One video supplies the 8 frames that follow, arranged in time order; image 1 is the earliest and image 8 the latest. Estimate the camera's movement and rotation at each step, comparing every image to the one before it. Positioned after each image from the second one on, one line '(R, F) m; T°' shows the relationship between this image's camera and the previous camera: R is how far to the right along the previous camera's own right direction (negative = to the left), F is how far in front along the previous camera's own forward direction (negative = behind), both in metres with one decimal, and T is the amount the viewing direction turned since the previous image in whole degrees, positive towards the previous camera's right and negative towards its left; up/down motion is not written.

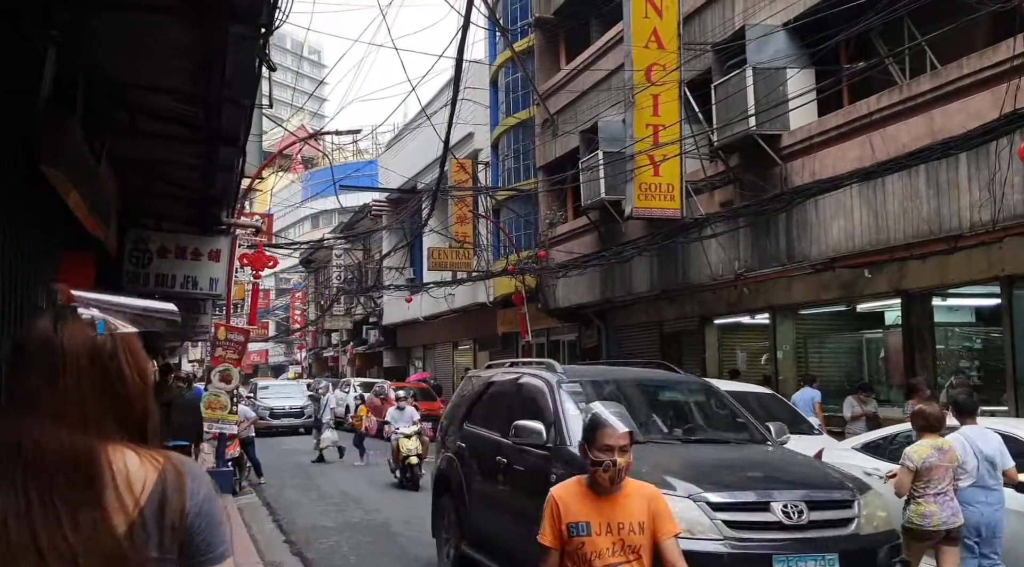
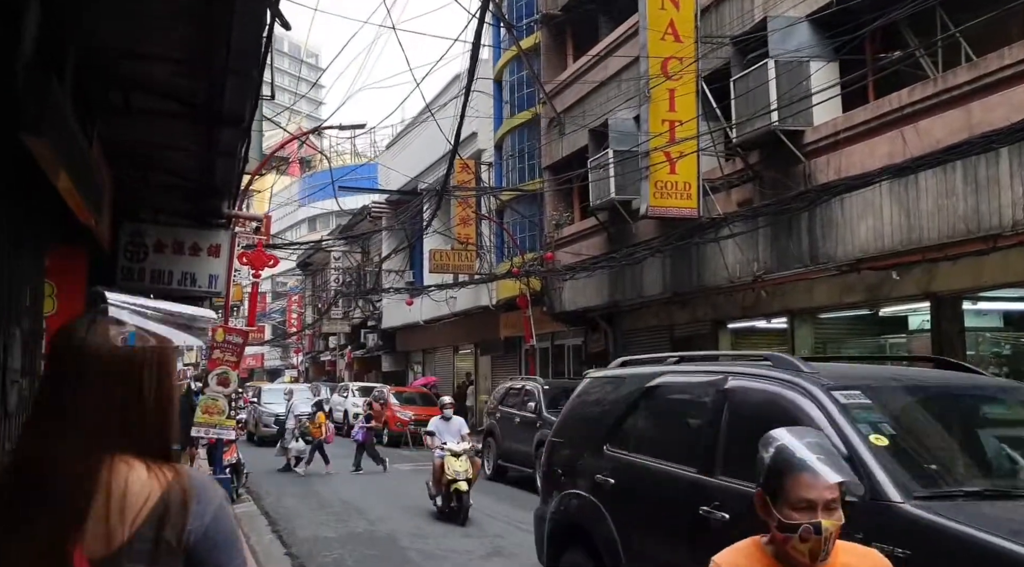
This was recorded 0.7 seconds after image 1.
(-0.2, +0.5) m; 0°
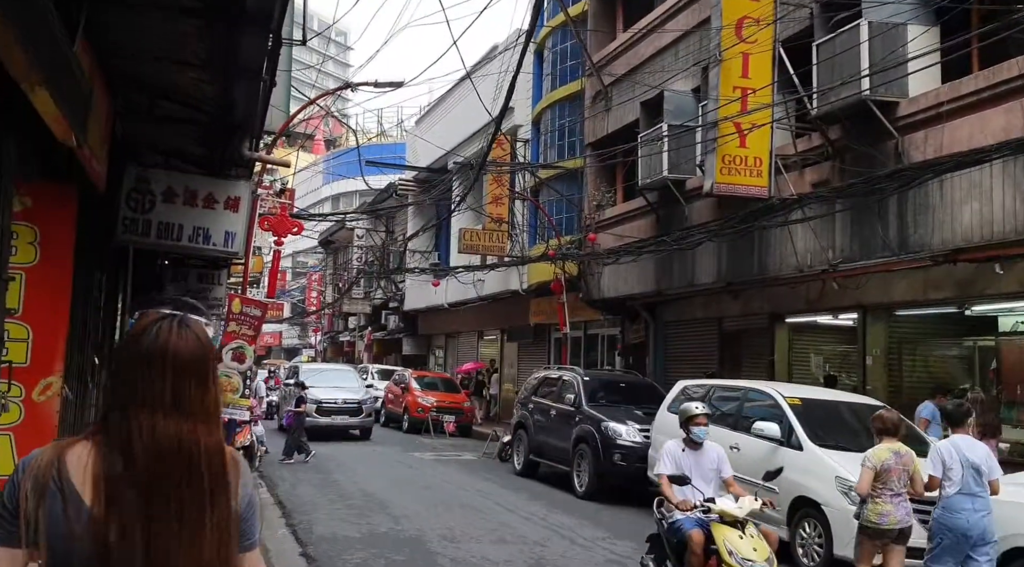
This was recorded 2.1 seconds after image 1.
(-0.4, +1.2) m; -1°
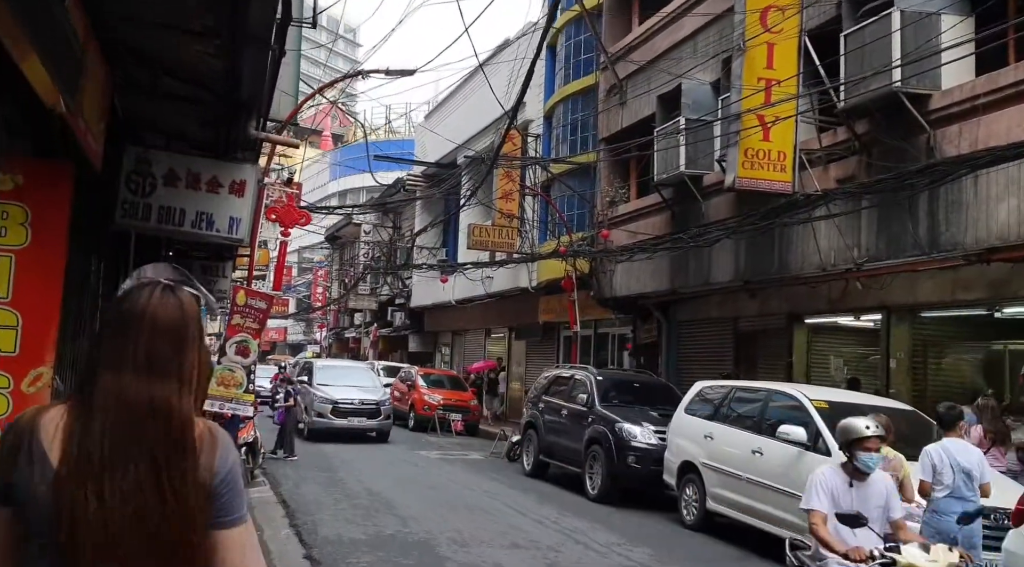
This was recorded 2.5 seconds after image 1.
(-0.1, +0.4) m; 0°
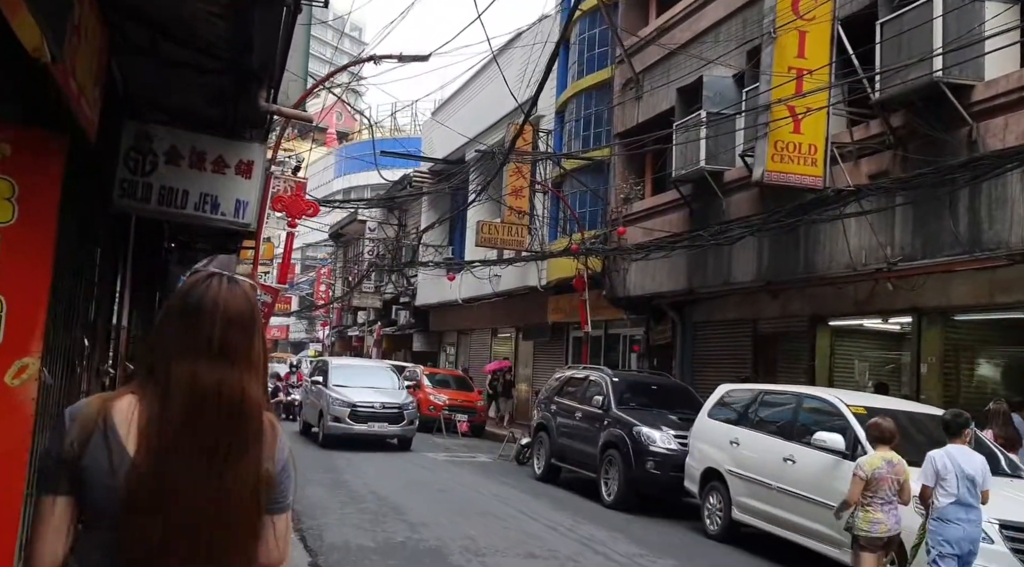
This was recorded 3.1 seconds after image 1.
(-0.2, +0.5) m; 0°
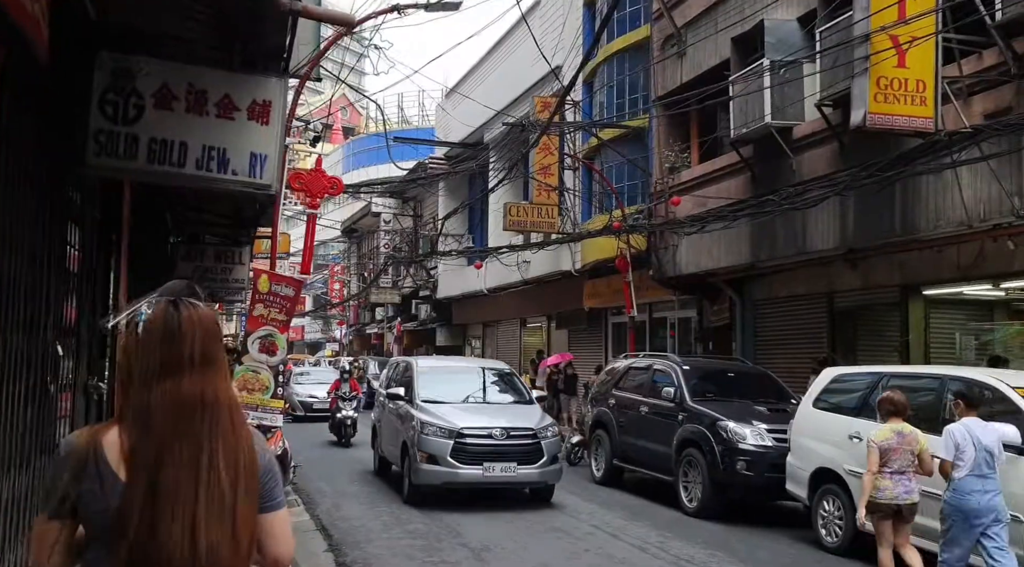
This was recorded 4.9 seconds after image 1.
(-0.6, +1.6) m; -1°
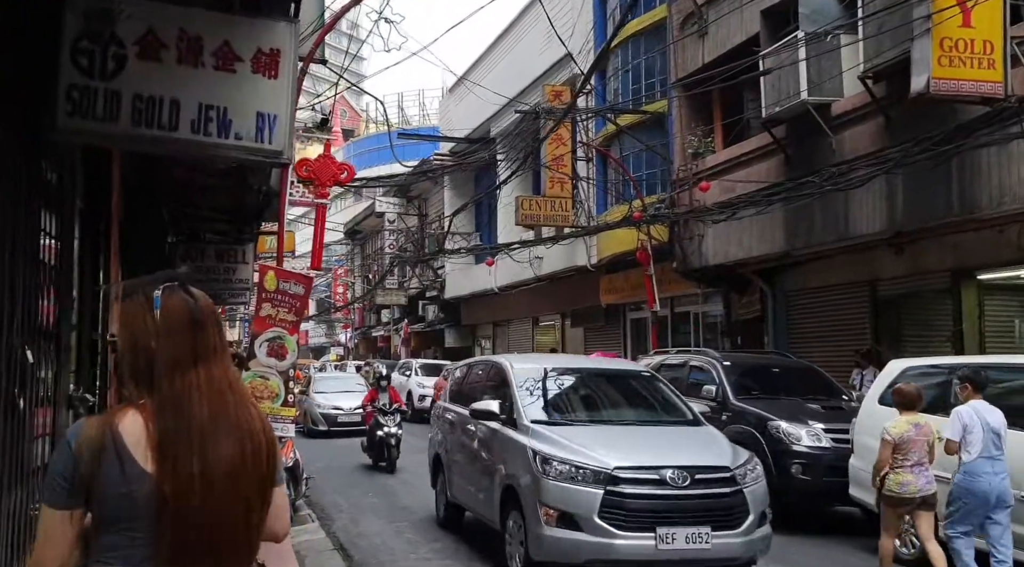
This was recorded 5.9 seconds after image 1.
(-0.3, +0.8) m; 0°
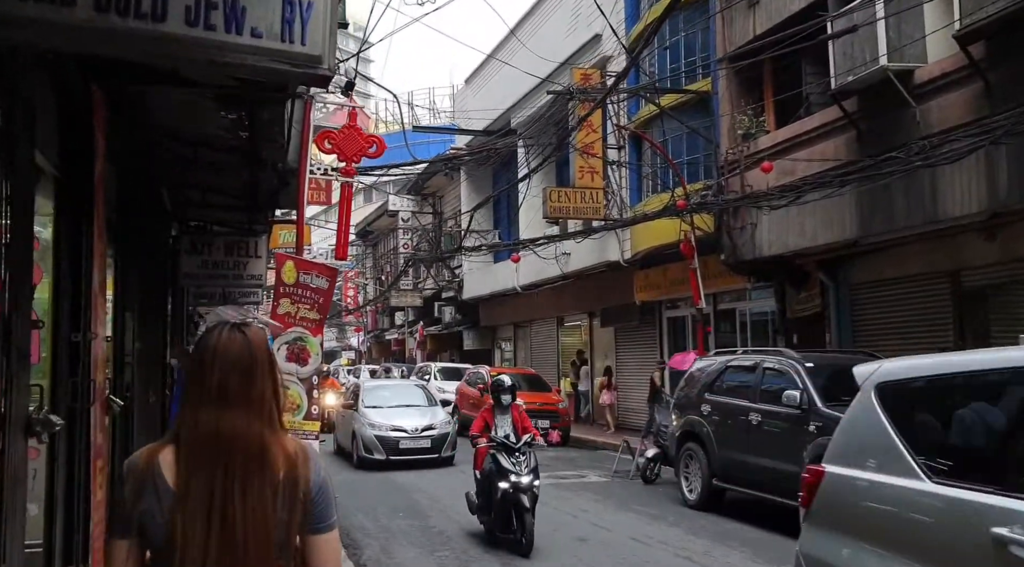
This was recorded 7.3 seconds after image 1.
(-0.5, +1.3) m; -1°
